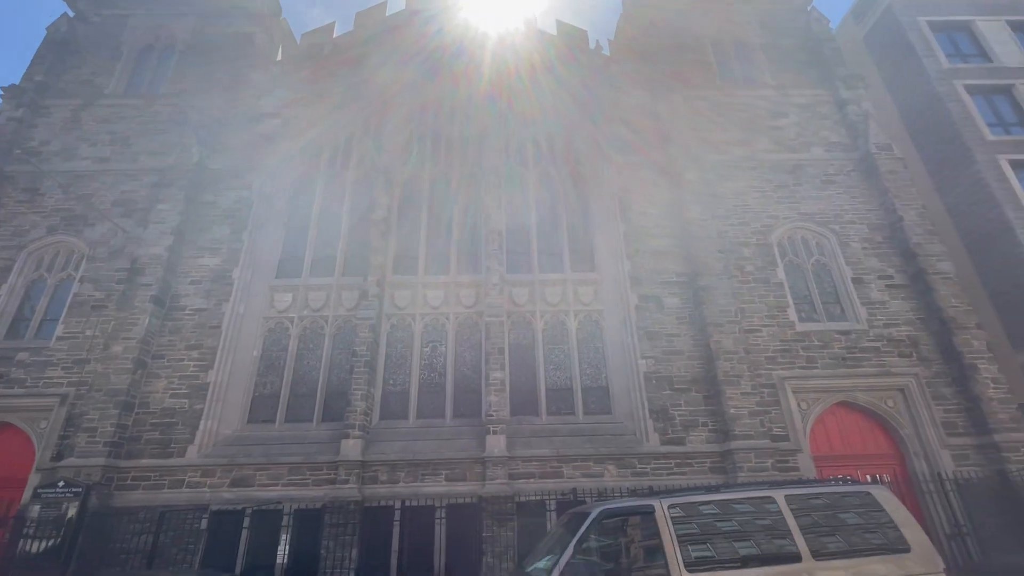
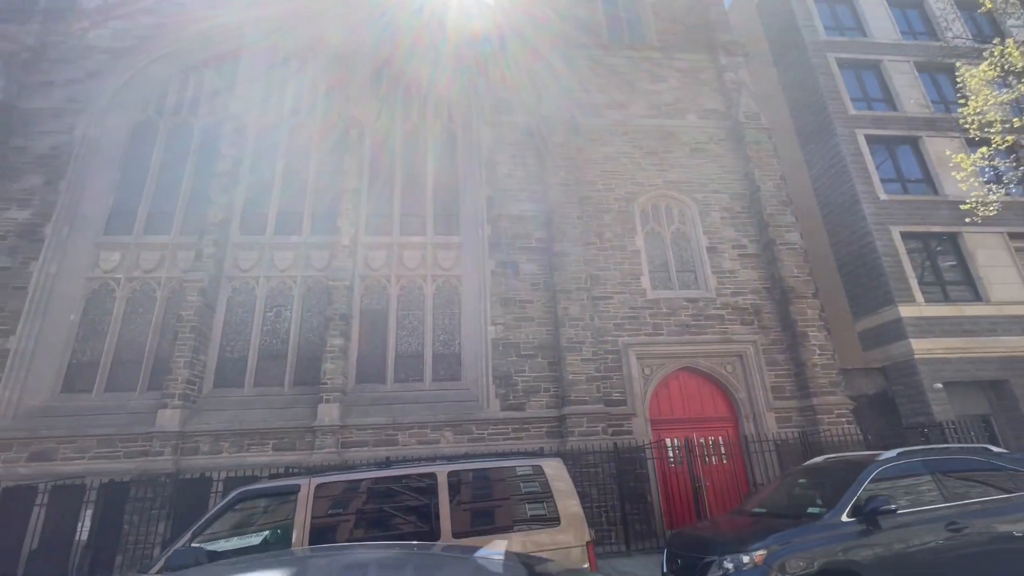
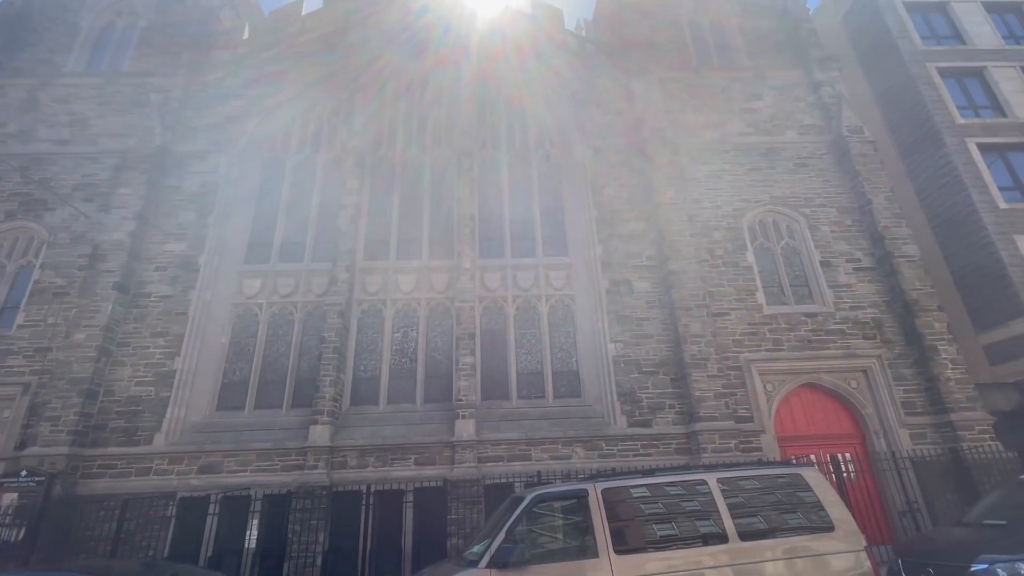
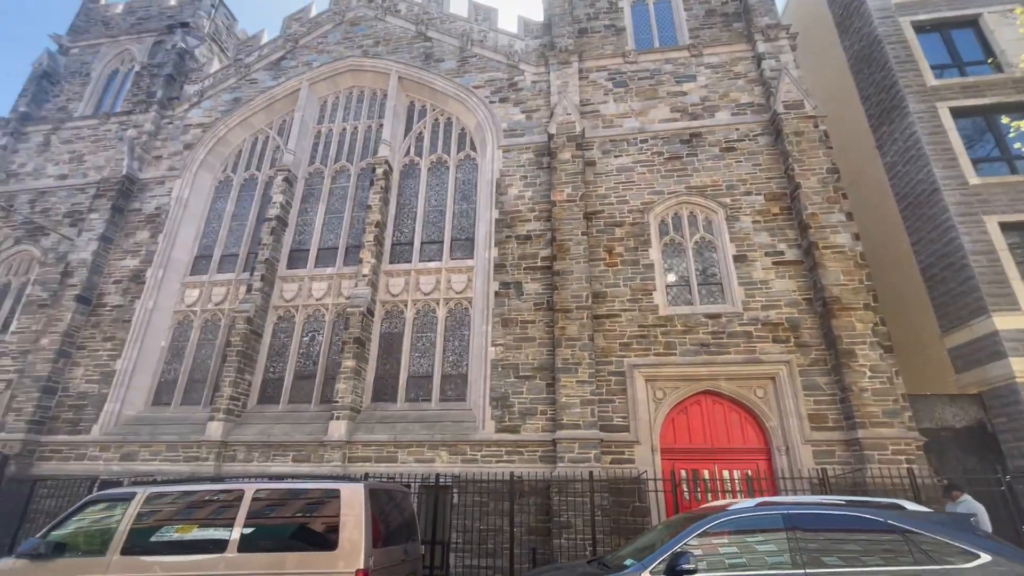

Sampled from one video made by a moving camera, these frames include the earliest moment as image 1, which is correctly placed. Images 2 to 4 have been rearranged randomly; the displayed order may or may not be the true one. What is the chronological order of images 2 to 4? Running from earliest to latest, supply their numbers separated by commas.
3, 2, 4
